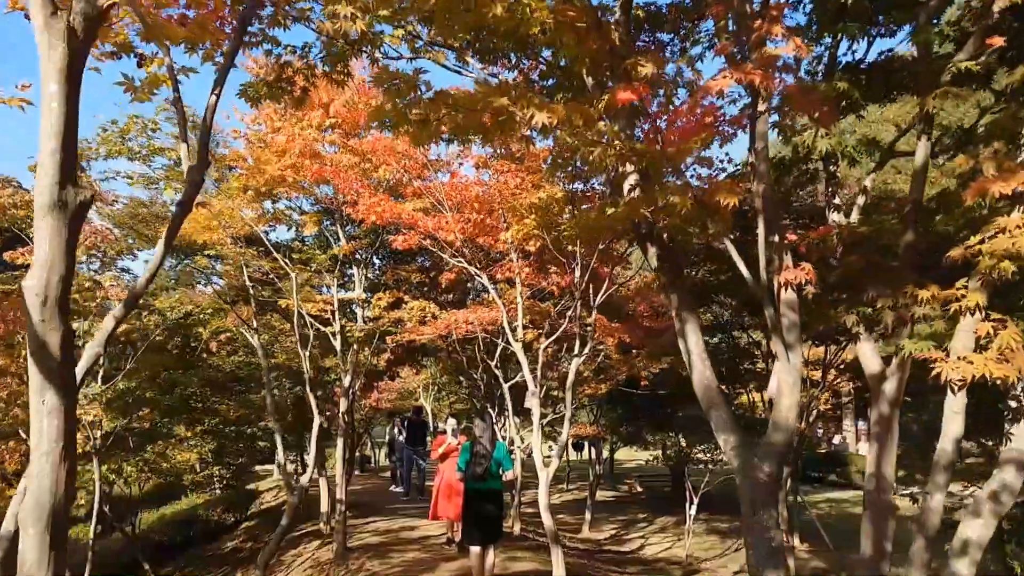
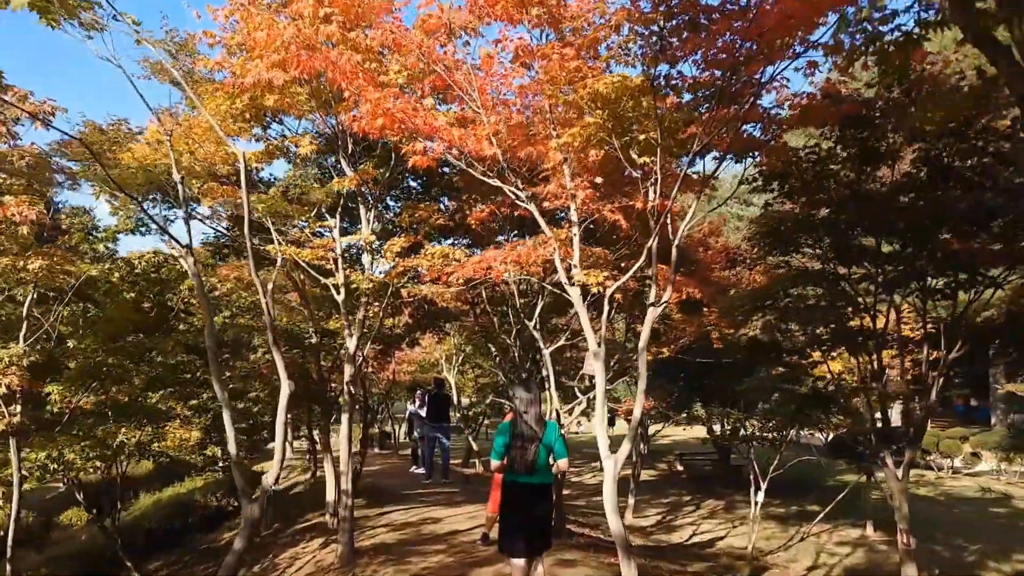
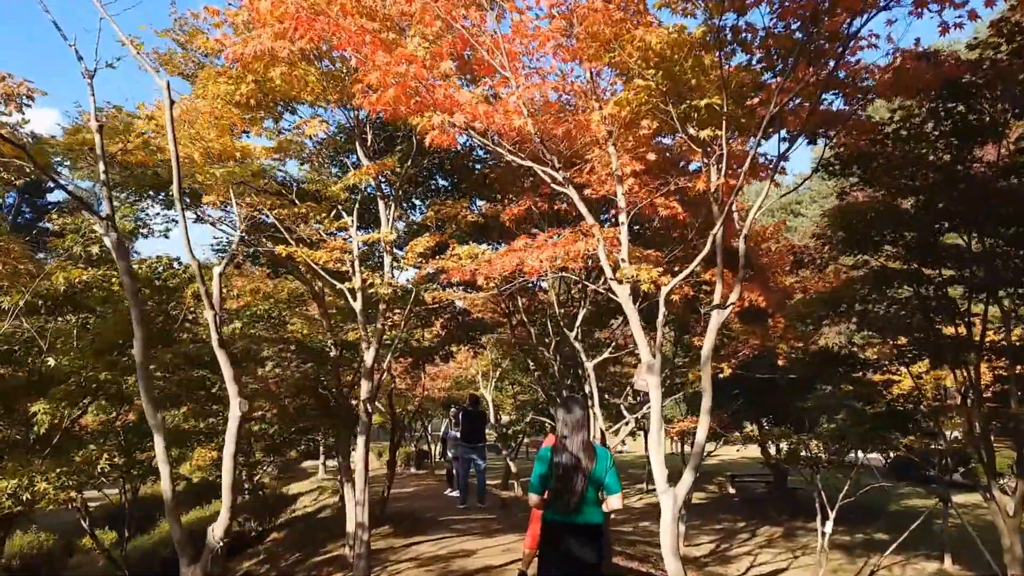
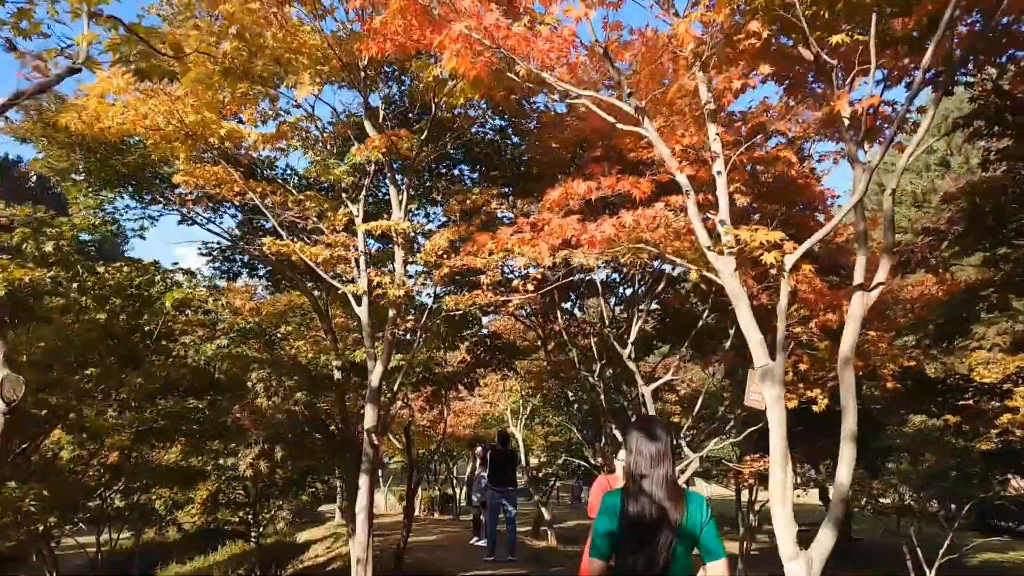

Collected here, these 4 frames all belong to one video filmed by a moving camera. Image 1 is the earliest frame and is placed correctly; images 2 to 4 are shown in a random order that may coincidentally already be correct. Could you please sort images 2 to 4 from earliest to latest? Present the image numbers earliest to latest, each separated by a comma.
2, 3, 4
